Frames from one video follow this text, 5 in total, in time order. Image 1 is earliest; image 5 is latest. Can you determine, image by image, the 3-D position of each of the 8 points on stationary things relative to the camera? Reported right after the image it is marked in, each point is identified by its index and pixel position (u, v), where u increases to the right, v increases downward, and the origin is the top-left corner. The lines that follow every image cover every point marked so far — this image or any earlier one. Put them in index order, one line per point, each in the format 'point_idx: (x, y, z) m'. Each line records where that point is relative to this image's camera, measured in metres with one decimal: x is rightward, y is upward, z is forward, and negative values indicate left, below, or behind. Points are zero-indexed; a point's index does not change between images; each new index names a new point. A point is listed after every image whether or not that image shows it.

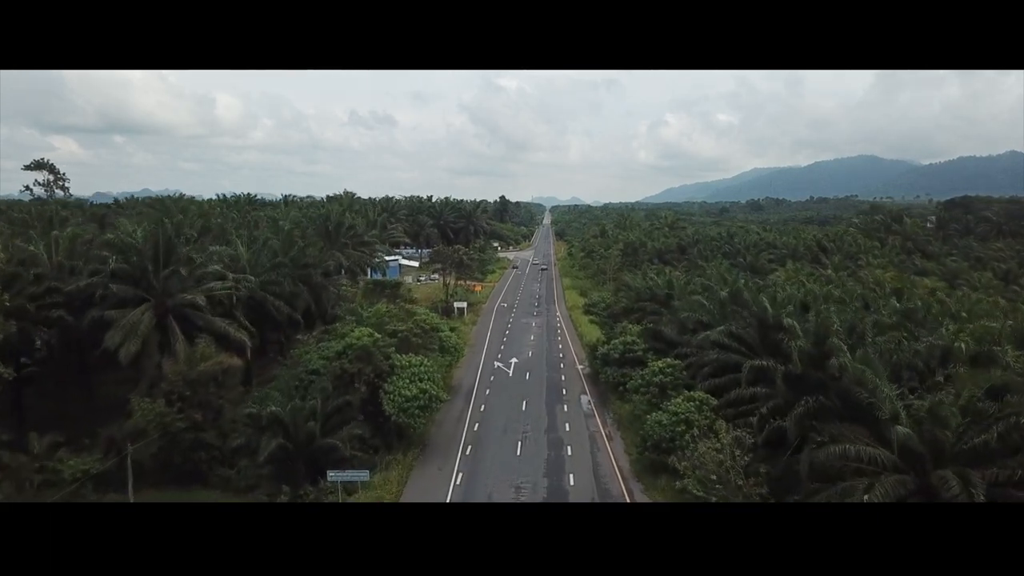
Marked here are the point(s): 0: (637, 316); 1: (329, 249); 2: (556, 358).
0: (+2.6, -0.6, +16.6) m
1: (-4.2, +0.9, +19.0) m
2: (+0.9, -1.4, +16.6) m
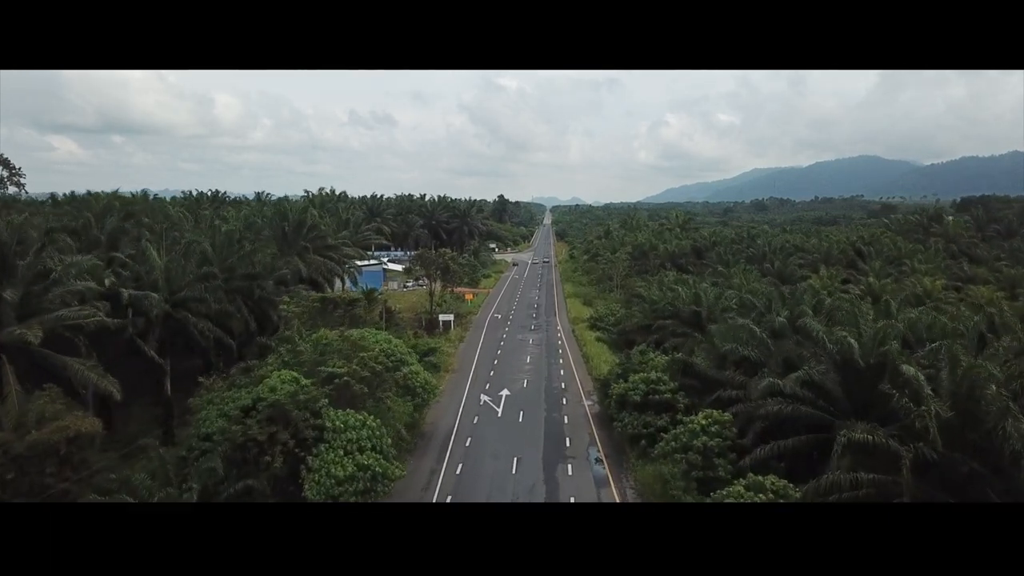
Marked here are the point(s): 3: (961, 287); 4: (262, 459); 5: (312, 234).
0: (+2.4, -0.9, +13.6) m
1: (-4.4, +0.6, +15.9) m
2: (+0.7, -1.6, +13.5) m
3: (+10.8, 0.0, +19.8) m
4: (-2.2, -1.5, +7.2) m
5: (-4.0, +1.1, +16.5) m
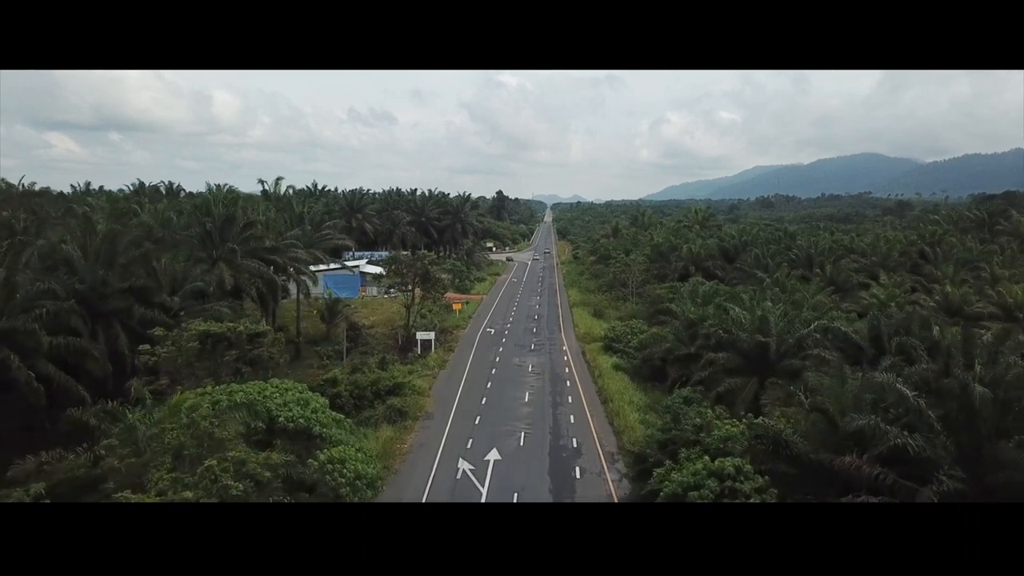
0: (+2.3, -1.1, +9.8) m
1: (-4.5, +0.4, +12.2) m
2: (+0.6, -1.9, +9.8) m
3: (+10.7, -0.2, +16.0) m
4: (-2.3, -1.7, +3.5) m
5: (-4.1, +0.9, +12.7) m
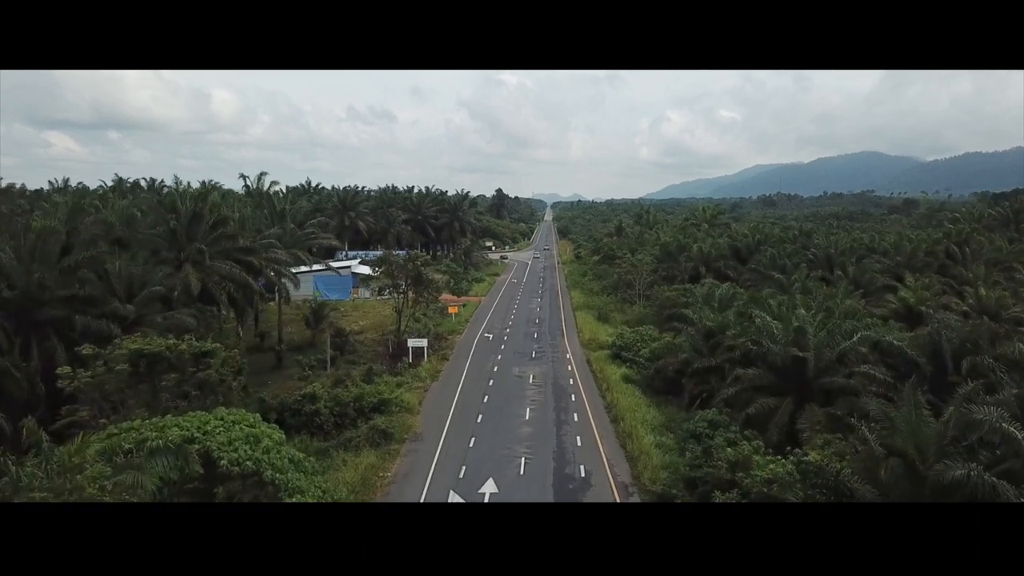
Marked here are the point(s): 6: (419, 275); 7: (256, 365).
0: (+2.3, -1.2, +8.6) m
1: (-4.5, +0.4, +11.0) m
2: (+0.6, -1.9, +8.6) m
3: (+10.6, -0.2, +14.8) m
4: (-2.3, -1.8, +2.2) m
5: (-4.1, +0.8, +11.5) m
6: (-1.8, +0.3, +16.6) m
7: (-4.4, -1.3, +14.2) m
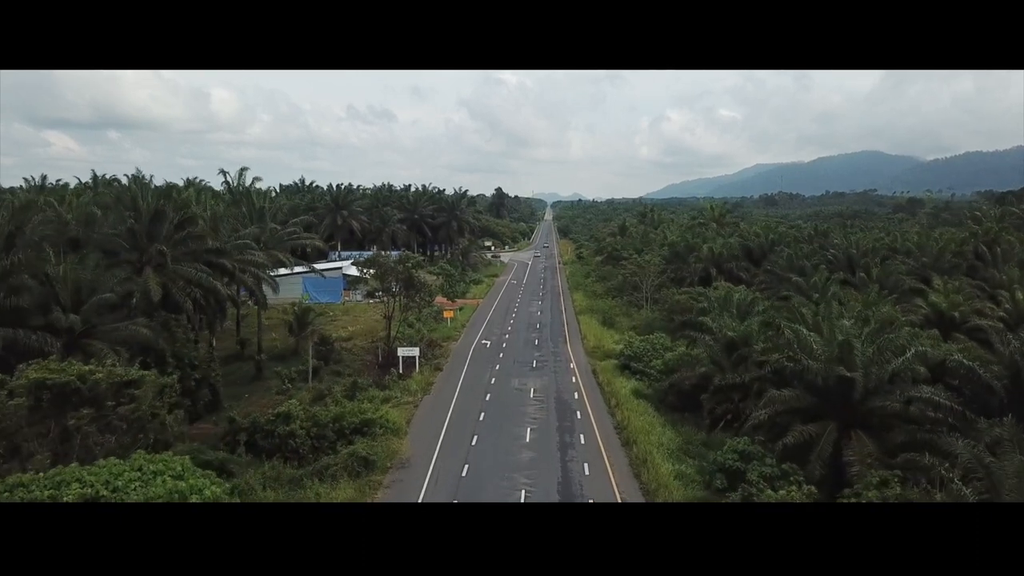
0: (+2.3, -1.2, +7.5) m
1: (-4.5, +0.3, +9.8) m
2: (+0.6, -2.0, +7.4) m
3: (+10.6, -0.3, +13.6) m
4: (-2.3, -1.9, +1.1) m
5: (-4.1, +0.7, +10.4) m
6: (-1.9, +0.2, +15.5) m
7: (-4.4, -1.4, +13.0) m
